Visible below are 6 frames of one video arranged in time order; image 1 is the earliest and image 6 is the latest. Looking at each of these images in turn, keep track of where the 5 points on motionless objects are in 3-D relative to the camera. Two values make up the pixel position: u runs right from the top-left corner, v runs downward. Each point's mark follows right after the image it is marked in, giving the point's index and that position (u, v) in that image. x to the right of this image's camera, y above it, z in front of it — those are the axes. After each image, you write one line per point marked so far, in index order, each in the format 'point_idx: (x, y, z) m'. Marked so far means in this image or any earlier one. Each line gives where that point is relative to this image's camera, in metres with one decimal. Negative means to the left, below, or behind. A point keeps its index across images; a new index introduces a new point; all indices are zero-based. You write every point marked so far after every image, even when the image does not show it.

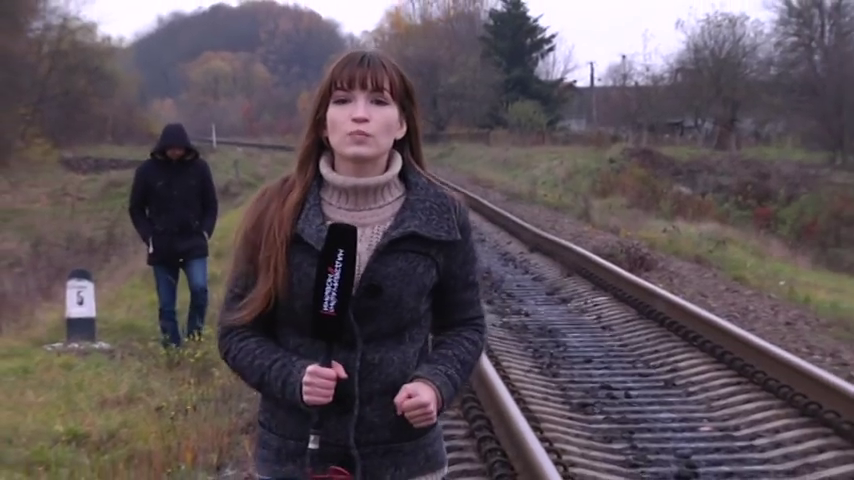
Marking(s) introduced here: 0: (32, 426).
0: (-2.1, -0.9, +5.8) m
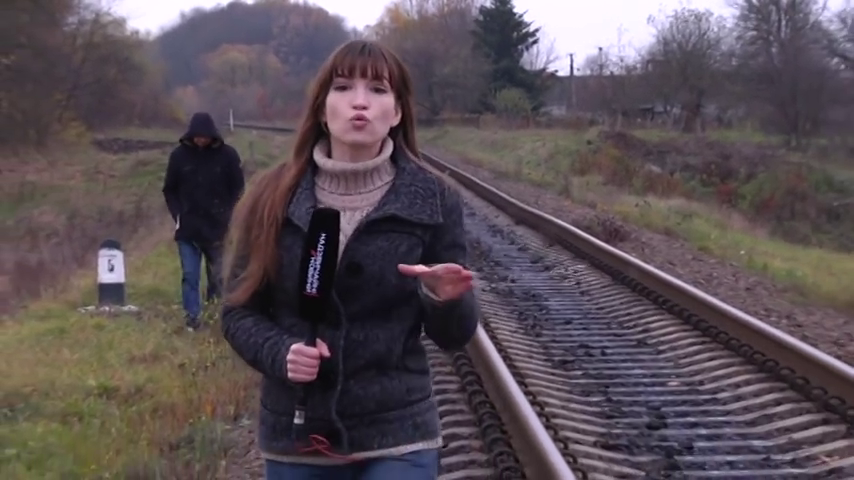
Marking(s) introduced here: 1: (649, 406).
0: (-2.1, -0.8, +6.4) m
1: (+1.2, -0.9, +6.2) m
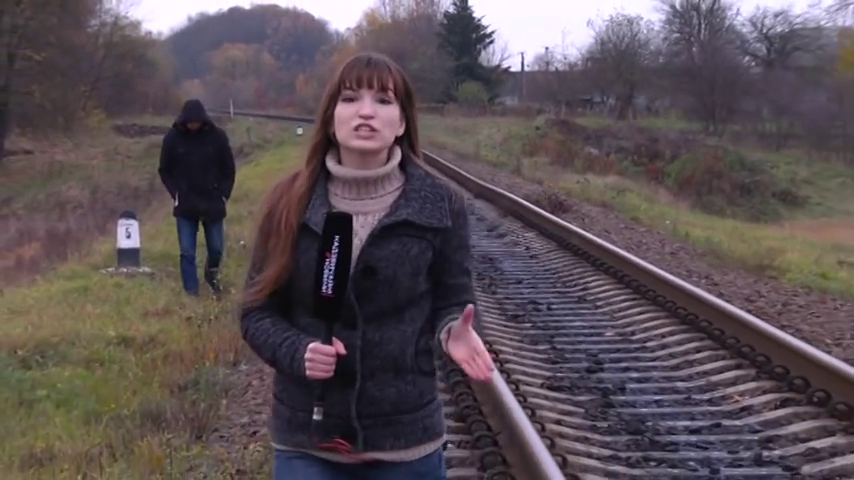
0: (-2.3, -0.6, +7.3) m
1: (+1.1, -0.7, +7.1) m
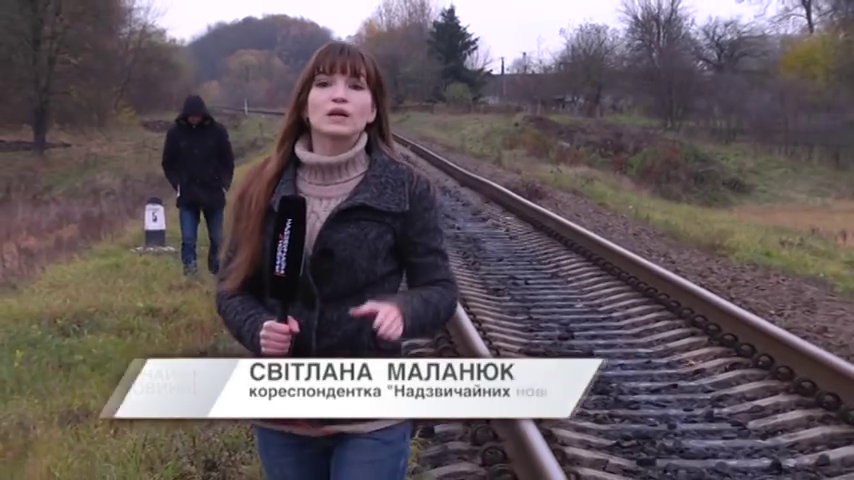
0: (-2.3, -0.5, +8.2) m
1: (+1.0, -0.6, +8.0) m
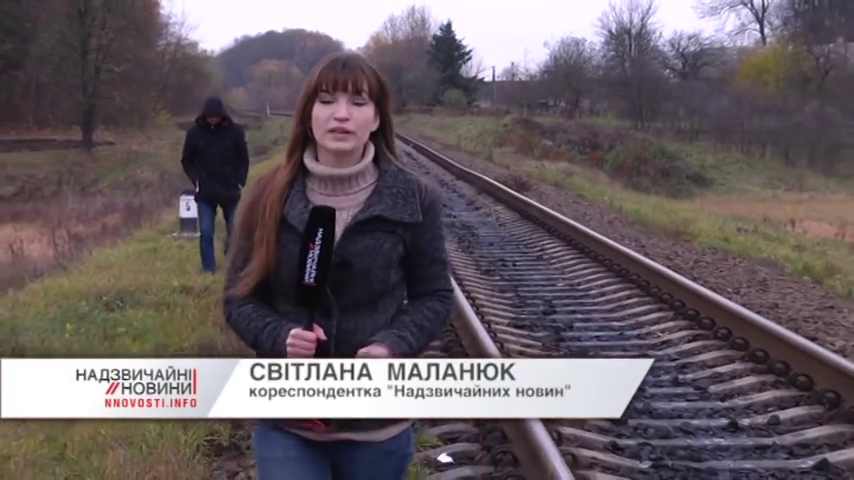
0: (-2.3, -0.4, +9.2) m
1: (+1.0, -0.5, +9.1) m
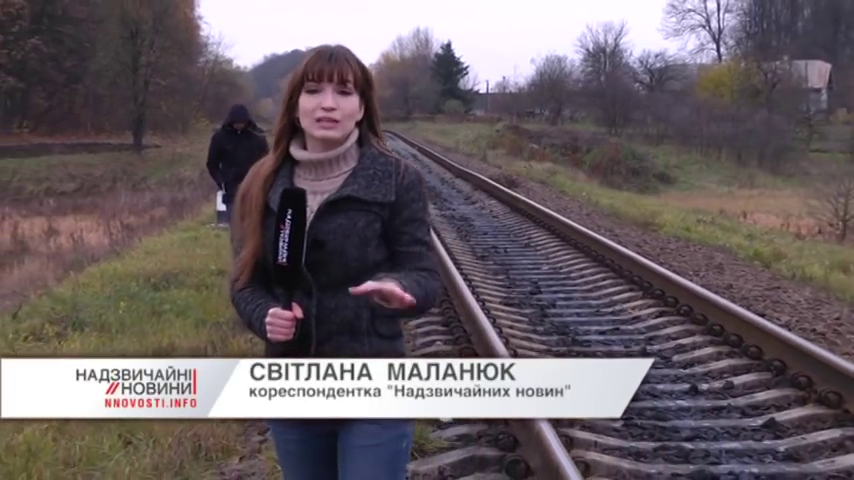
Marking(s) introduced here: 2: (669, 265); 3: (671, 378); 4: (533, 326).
0: (-2.3, -0.3, +10.6) m
1: (+1.0, -0.4, +10.4) m
2: (+2.3, -0.2, +10.4) m
3: (+1.8, -1.0, +8.3) m
4: (+0.9, -0.7, +9.2) m
